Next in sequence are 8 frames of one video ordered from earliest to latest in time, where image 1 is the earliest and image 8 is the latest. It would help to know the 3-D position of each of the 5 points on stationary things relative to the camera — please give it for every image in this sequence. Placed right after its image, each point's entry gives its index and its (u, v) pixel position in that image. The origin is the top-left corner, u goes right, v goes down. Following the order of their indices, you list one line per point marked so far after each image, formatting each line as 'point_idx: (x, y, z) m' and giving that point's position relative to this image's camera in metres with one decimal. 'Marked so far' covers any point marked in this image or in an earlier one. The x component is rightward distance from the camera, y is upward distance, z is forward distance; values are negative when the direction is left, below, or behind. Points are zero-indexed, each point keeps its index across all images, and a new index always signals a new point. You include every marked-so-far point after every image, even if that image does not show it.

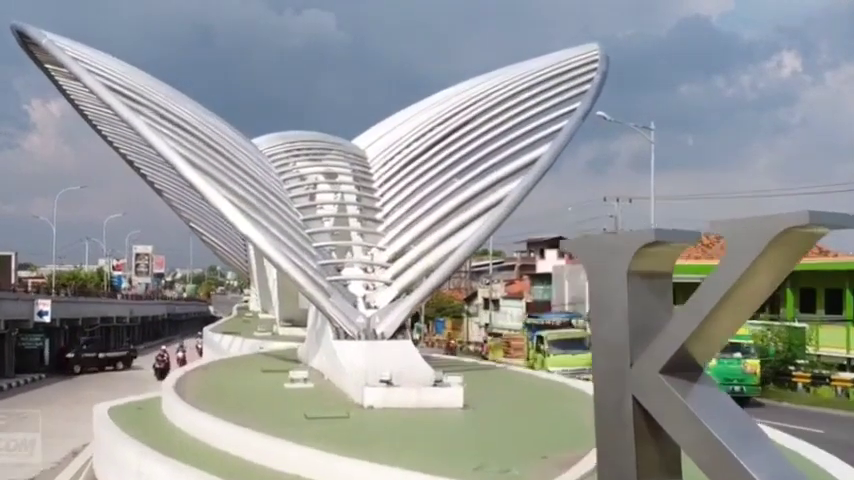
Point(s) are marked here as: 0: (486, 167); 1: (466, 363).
0: (+1.1, +1.3, +18.4) m
1: (+0.8, -2.4, +19.2) m
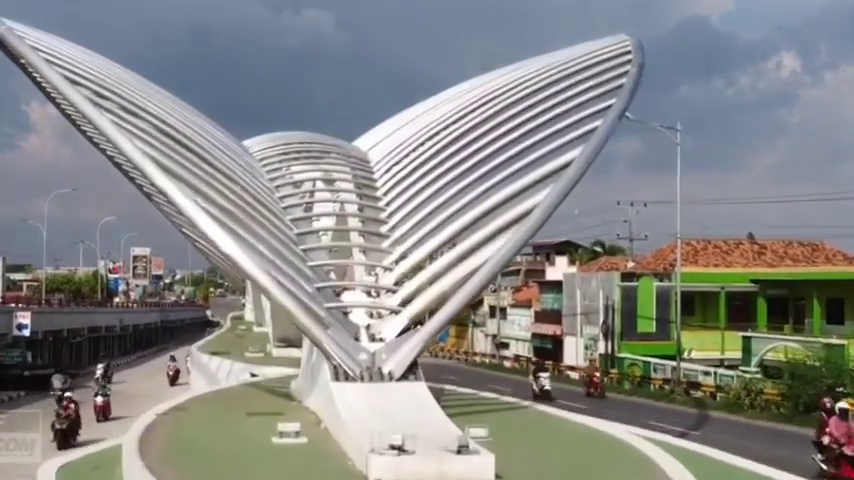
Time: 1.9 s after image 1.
0: (+1.3, +1.1, +15.9) m
1: (+1.0, -2.6, +16.7) m
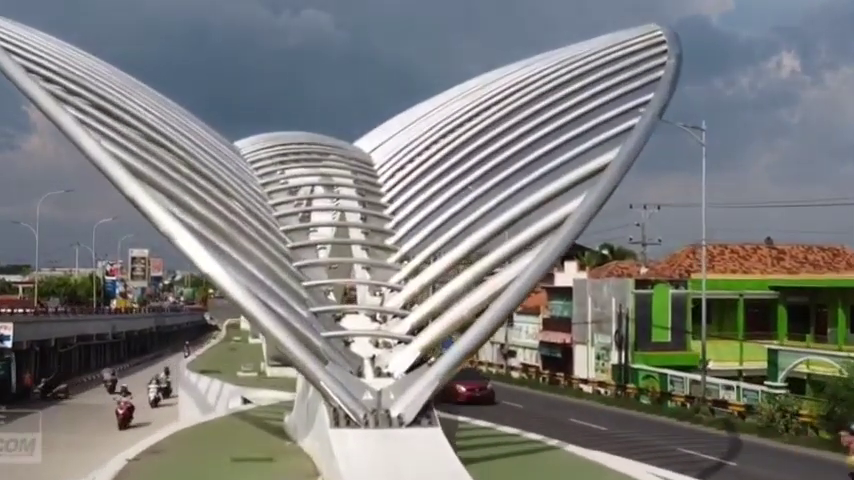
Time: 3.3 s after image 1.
0: (+1.5, +0.9, +13.8) m
1: (+1.2, -2.9, +14.7) m
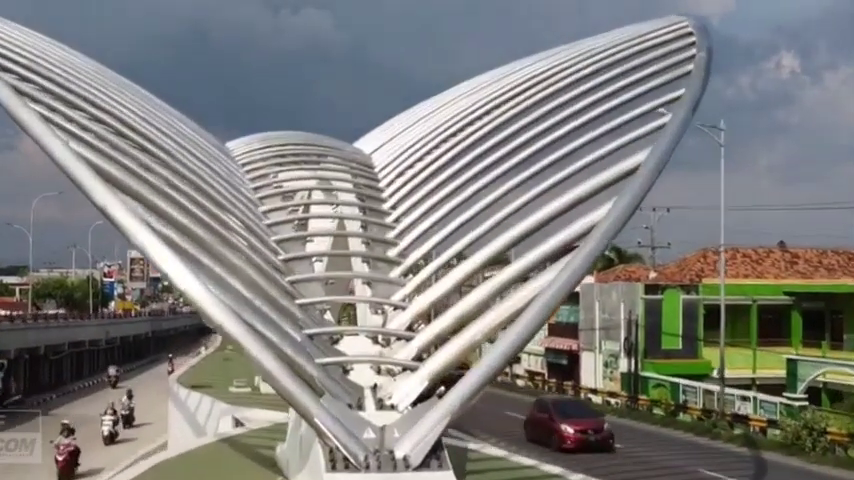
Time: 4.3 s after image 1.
0: (+1.6, +0.7, +12.4) m
1: (+1.3, -3.0, +13.3) m
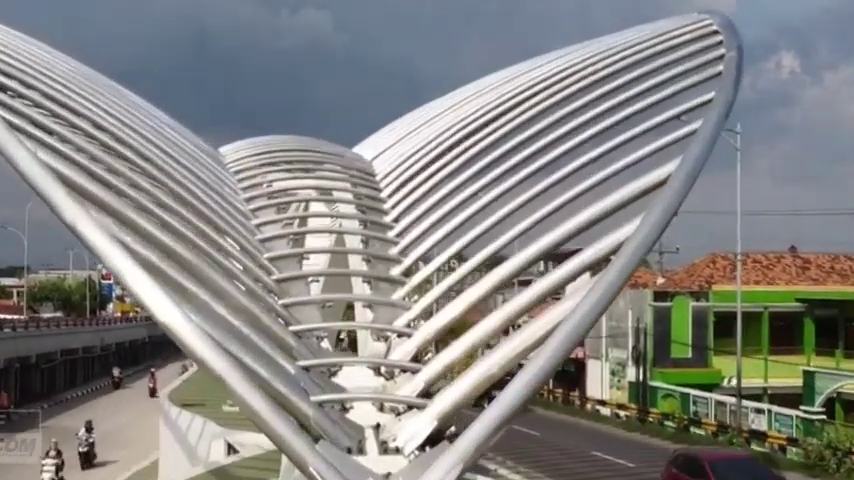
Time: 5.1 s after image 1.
0: (+1.6, +0.5, +11.3) m
1: (+1.4, -3.2, +12.1) m
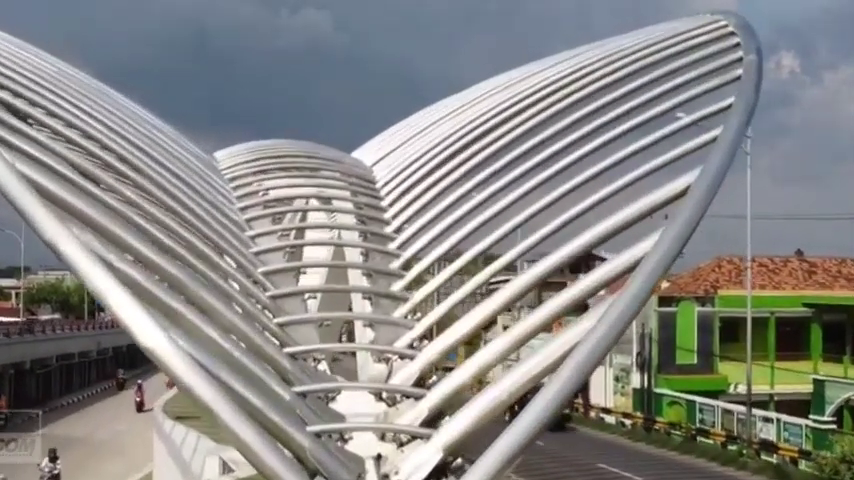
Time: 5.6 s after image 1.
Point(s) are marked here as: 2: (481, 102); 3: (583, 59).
0: (+1.7, +0.3, +10.7) m
1: (+1.4, -3.4, +11.5) m
2: (+0.8, +2.1, +15.6) m
3: (+2.2, +2.5, +14.4) m
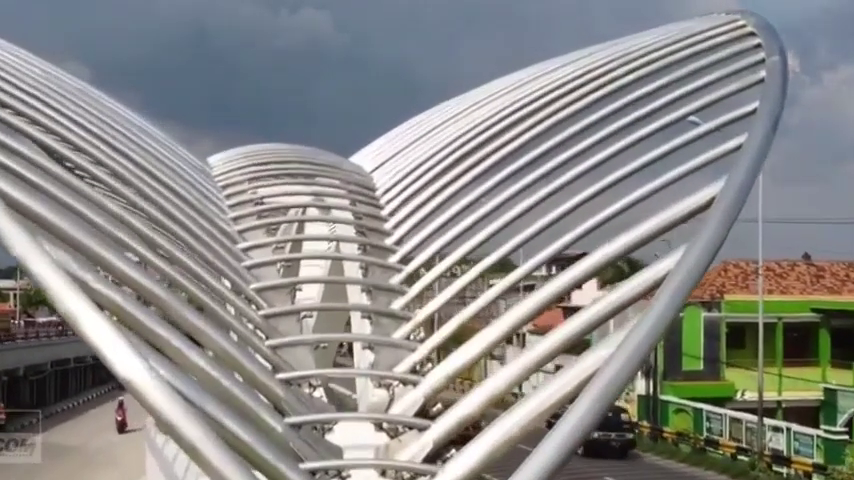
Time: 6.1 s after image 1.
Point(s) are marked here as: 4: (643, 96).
0: (+1.7, +0.2, +9.9) m
1: (+1.4, -3.5, +10.7) m
2: (+0.9, +1.9, +14.8) m
3: (+2.3, +2.4, +13.7) m
4: (+2.6, +1.7, +12.0) m
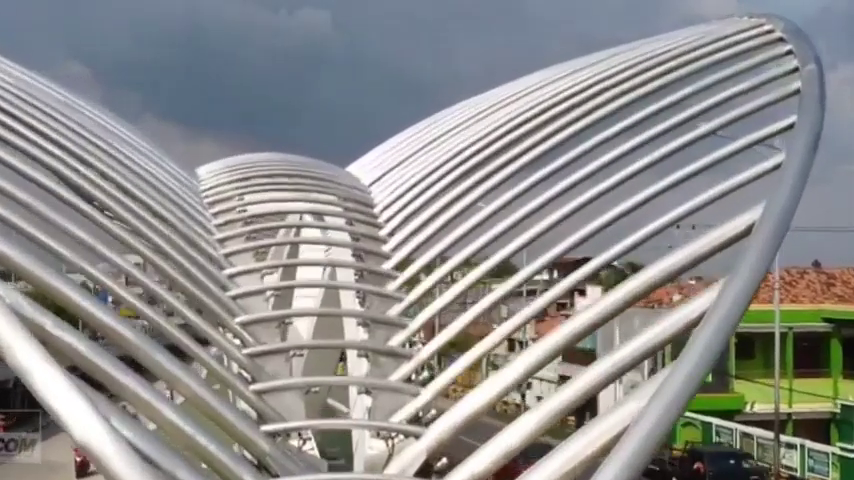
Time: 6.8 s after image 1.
0: (+1.8, -0.1, +8.9) m
1: (+1.5, -3.8, +9.7) m
2: (+0.9, +1.6, +13.8) m
3: (+2.3, +2.1, +12.7) m
4: (+2.6, +1.4, +11.0) m
